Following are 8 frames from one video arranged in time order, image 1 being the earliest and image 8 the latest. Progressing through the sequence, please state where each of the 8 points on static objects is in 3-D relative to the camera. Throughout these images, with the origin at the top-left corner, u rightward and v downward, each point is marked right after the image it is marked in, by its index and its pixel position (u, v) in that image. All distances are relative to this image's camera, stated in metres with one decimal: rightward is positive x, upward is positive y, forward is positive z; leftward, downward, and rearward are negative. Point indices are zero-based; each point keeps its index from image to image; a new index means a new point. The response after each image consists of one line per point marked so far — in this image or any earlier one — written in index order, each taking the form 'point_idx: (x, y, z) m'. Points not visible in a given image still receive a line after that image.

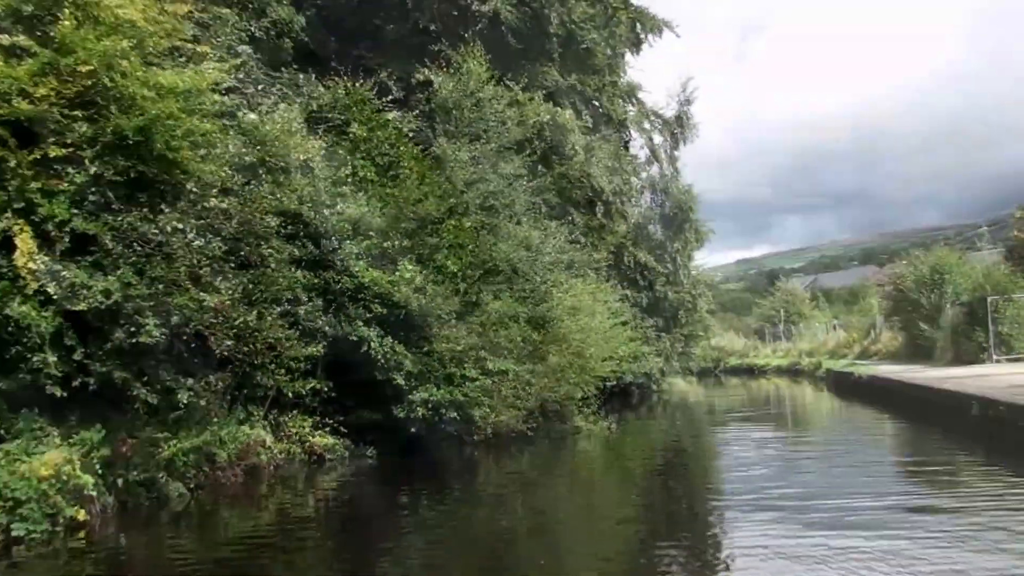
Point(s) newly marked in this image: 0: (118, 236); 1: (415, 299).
0: (-3.2, +0.4, +10.1) m
1: (-1.2, -0.1, +14.4) m
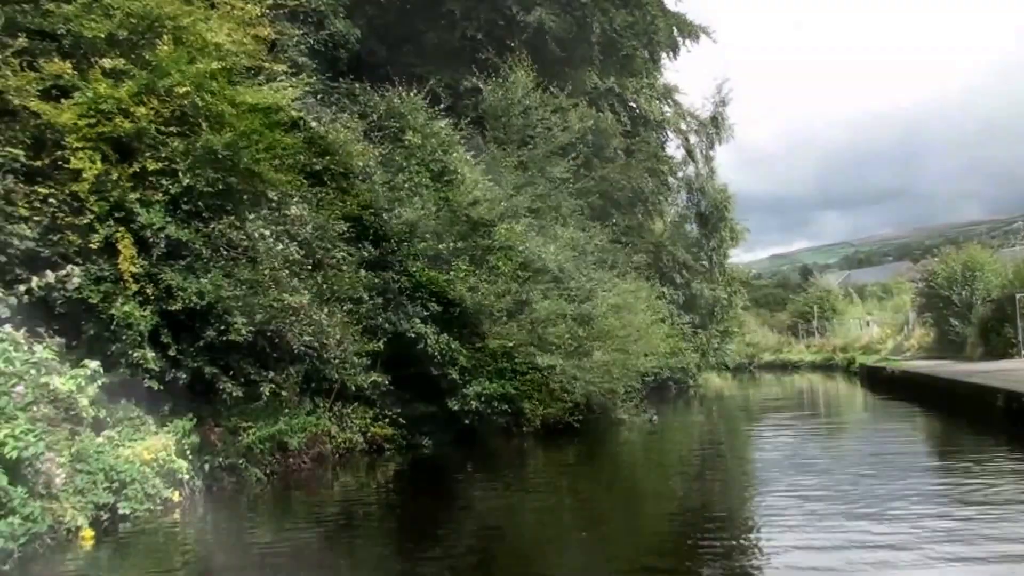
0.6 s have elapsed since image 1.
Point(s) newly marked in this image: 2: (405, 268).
0: (-2.7, +0.4, +11.1) m
1: (-0.6, -0.1, +15.3) m
2: (-1.3, +0.2, +15.2) m
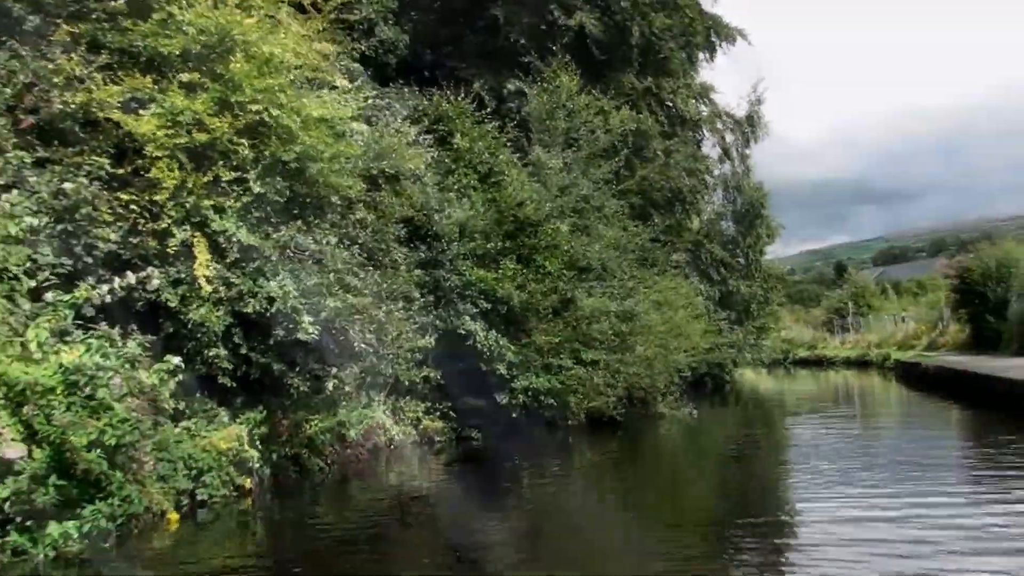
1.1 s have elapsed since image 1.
0: (-2.2, +0.4, +11.7) m
1: (0.0, -0.1, +15.9) m
2: (-0.7, +0.3, +15.8) m
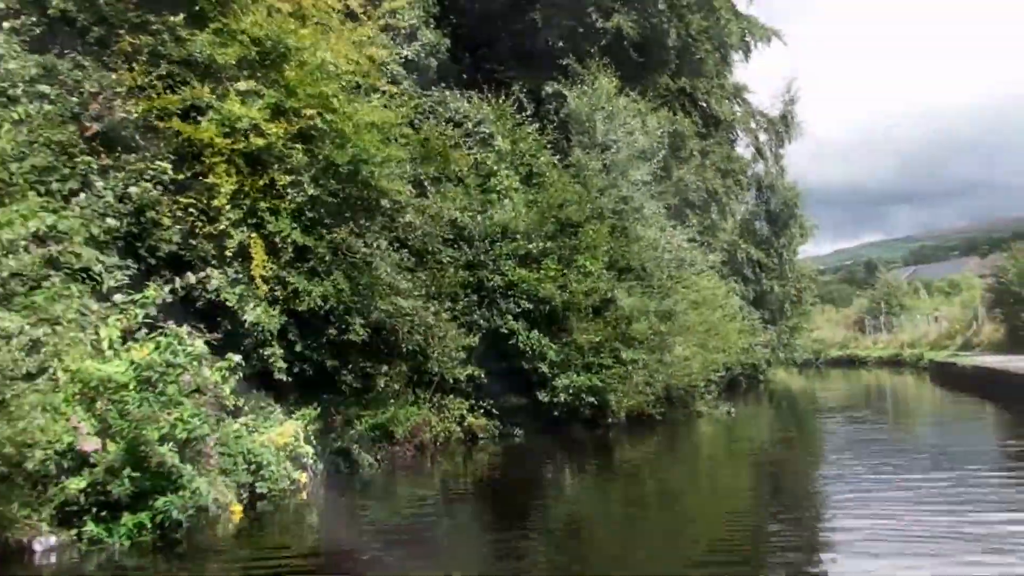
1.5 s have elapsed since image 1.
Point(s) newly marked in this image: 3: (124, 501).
0: (-1.8, +0.4, +12.0) m
1: (+0.6, -0.1, +16.2) m
2: (-0.2, +0.3, +16.1) m
3: (-2.7, -1.5, +8.7) m
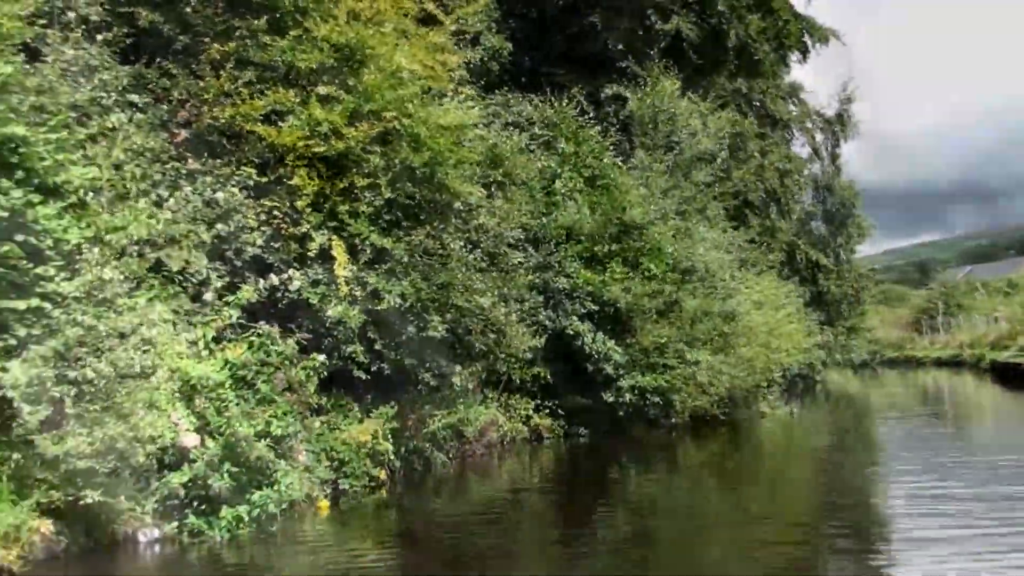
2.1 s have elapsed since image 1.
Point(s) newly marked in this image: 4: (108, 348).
0: (-1.0, +0.4, +12.4) m
1: (+1.5, -0.1, +16.4) m
2: (+0.7, +0.2, +16.3) m
3: (-2.1, -1.5, +9.1) m
4: (-2.7, -0.4, +8.2) m
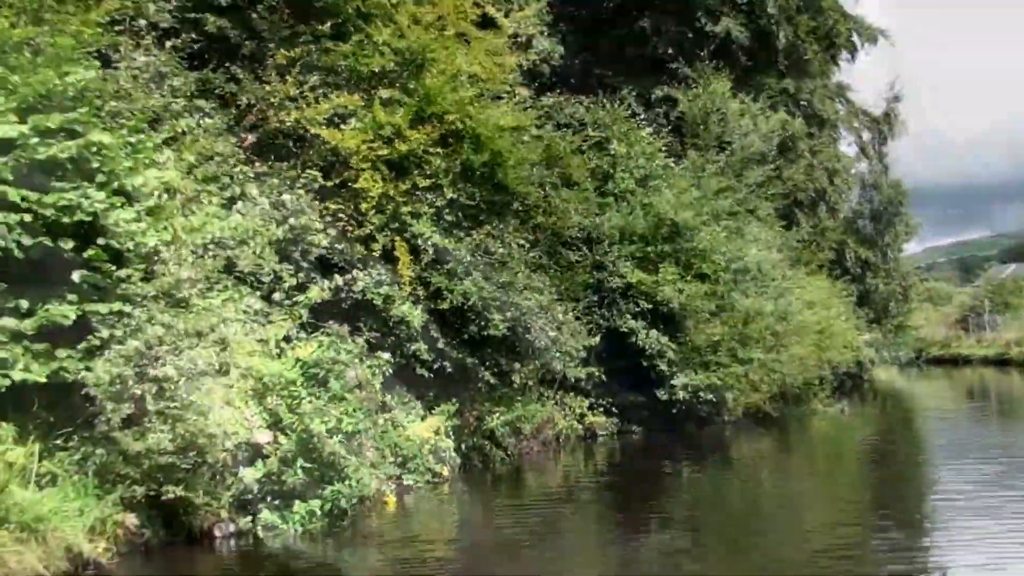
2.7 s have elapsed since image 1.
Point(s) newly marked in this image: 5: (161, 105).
0: (-0.4, +0.4, +12.5) m
1: (+2.2, -0.1, +16.5) m
2: (+1.4, +0.2, +16.5) m
3: (-1.6, -1.5, +9.3) m
4: (-2.2, -0.4, +8.4) m
5: (-2.9, +1.5, +10.3) m
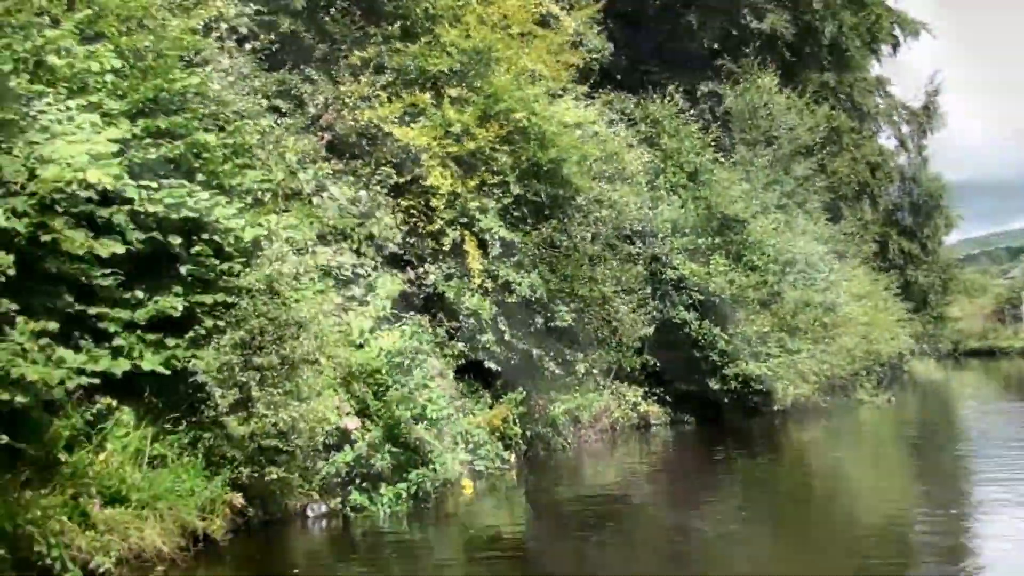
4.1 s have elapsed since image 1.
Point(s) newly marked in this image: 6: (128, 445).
0: (+0.3, +0.5, +12.9) m
1: (+3.0, 0.0, +16.9) m
2: (+2.2, +0.4, +16.8) m
3: (-1.0, -1.5, +9.7) m
4: (-1.6, -0.3, +8.9) m
5: (-2.3, +1.6, +10.7) m
6: (-2.4, -1.0, +7.8) m
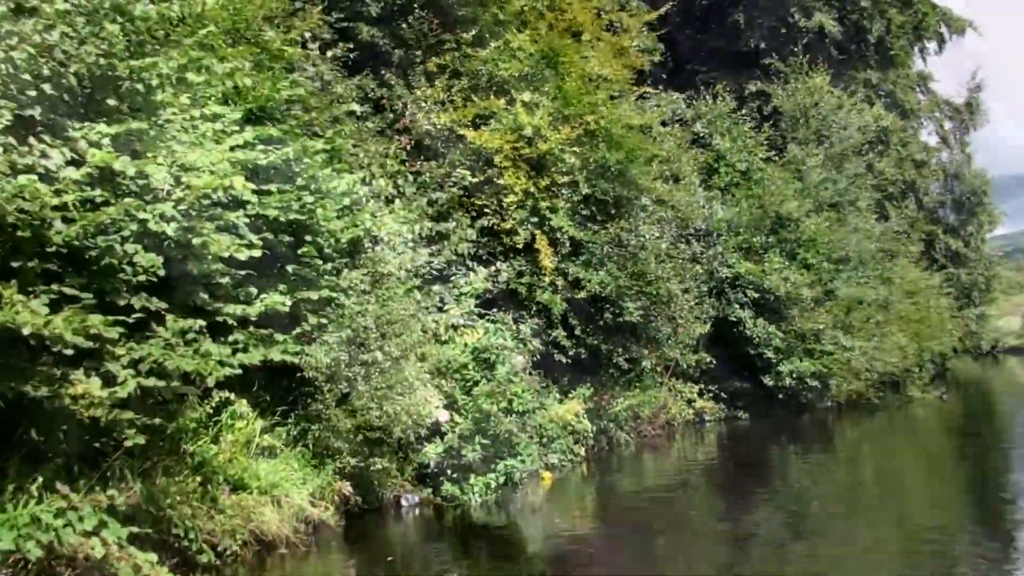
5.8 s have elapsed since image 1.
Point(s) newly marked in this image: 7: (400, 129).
0: (+1.0, +0.5, +13.3) m
1: (+3.8, 0.0, +17.2) m
2: (+3.0, +0.4, +17.2) m
3: (-0.3, -1.5, +10.1) m
4: (-0.9, -0.3, +9.3) m
5: (-1.6, +1.6, +11.2) m
6: (-1.8, -1.0, +8.2) m
7: (-1.2, +1.7, +12.8) m
